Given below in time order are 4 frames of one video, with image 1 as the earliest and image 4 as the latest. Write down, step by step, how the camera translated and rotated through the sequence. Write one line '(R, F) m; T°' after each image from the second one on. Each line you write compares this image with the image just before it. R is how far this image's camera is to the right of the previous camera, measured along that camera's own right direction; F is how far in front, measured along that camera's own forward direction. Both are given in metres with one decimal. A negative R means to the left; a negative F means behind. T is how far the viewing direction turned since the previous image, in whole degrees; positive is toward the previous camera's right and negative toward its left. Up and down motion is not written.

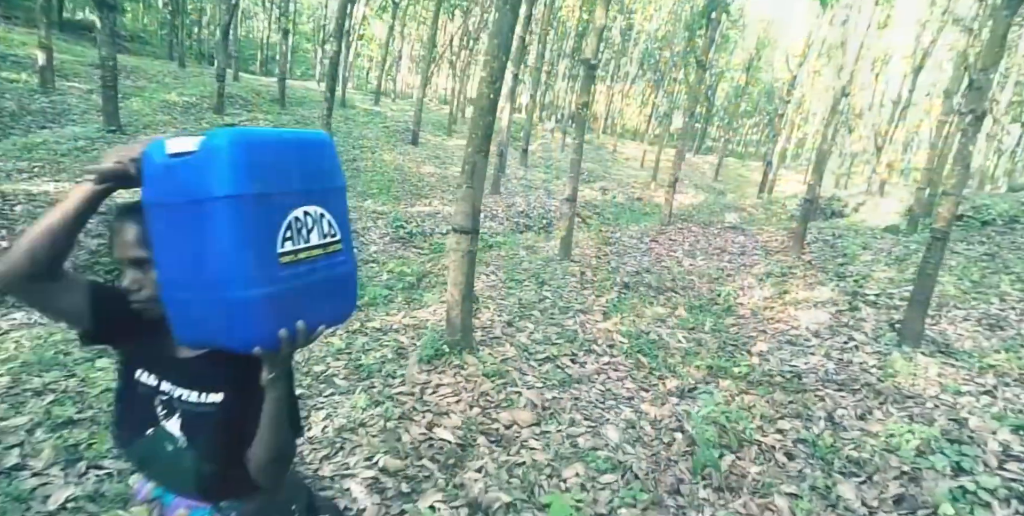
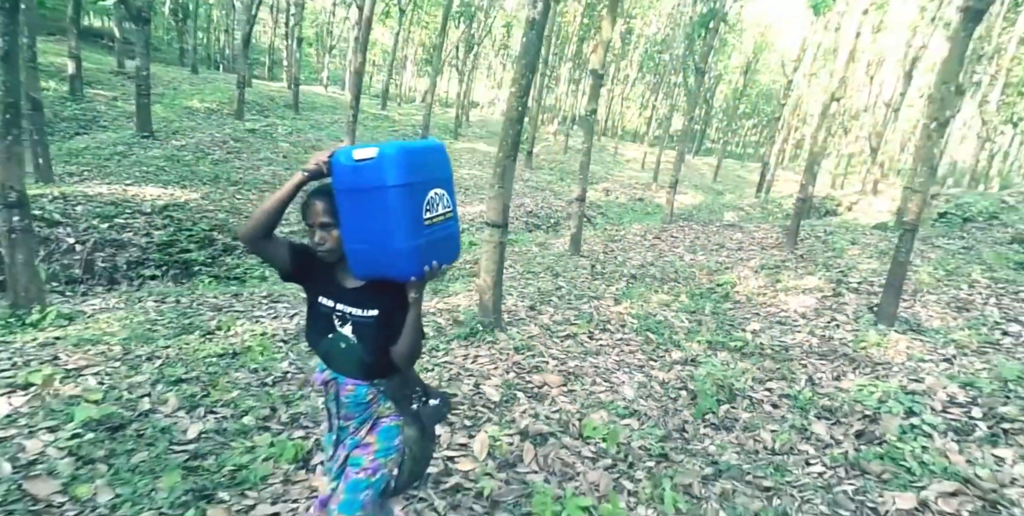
(-0.3, -0.8) m; 0°
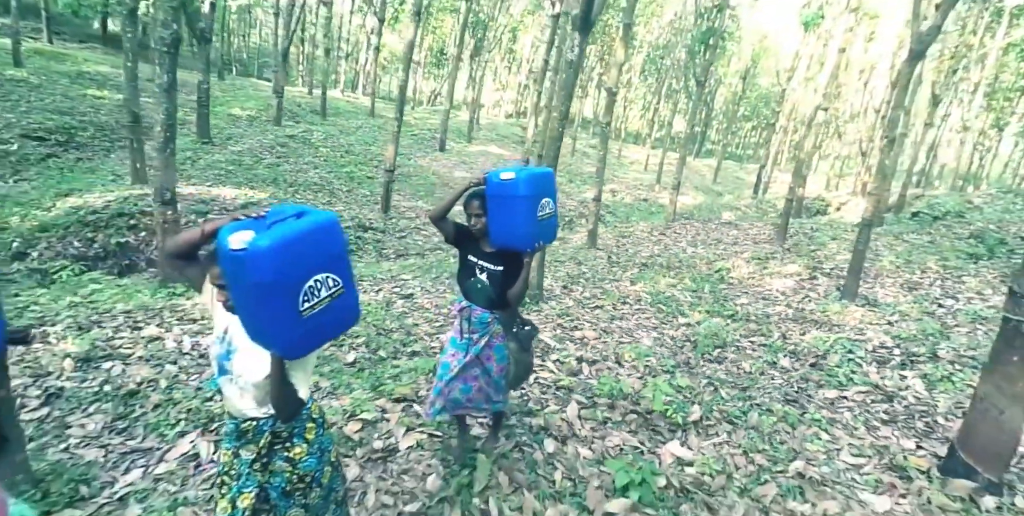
(-0.6, -1.6) m; 0°
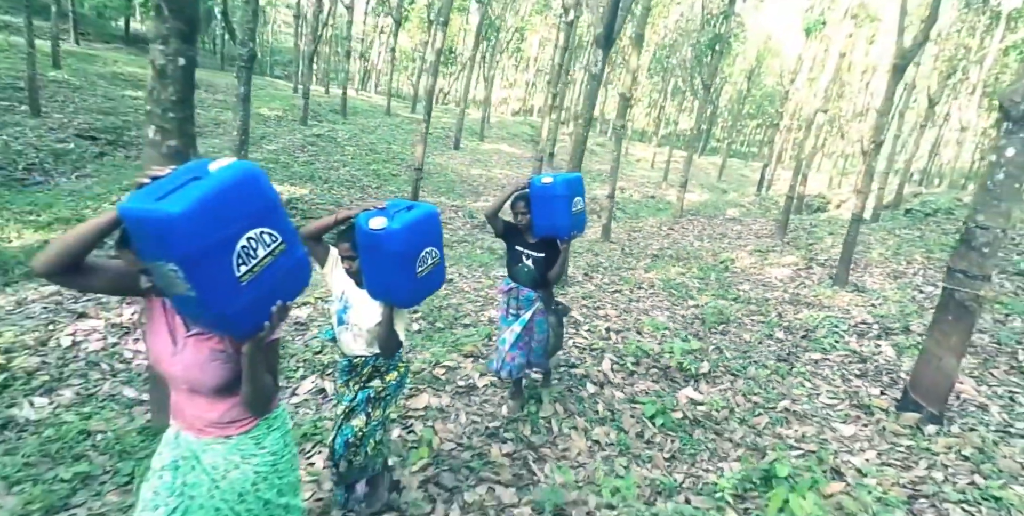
(-0.4, -1.0) m; 0°
